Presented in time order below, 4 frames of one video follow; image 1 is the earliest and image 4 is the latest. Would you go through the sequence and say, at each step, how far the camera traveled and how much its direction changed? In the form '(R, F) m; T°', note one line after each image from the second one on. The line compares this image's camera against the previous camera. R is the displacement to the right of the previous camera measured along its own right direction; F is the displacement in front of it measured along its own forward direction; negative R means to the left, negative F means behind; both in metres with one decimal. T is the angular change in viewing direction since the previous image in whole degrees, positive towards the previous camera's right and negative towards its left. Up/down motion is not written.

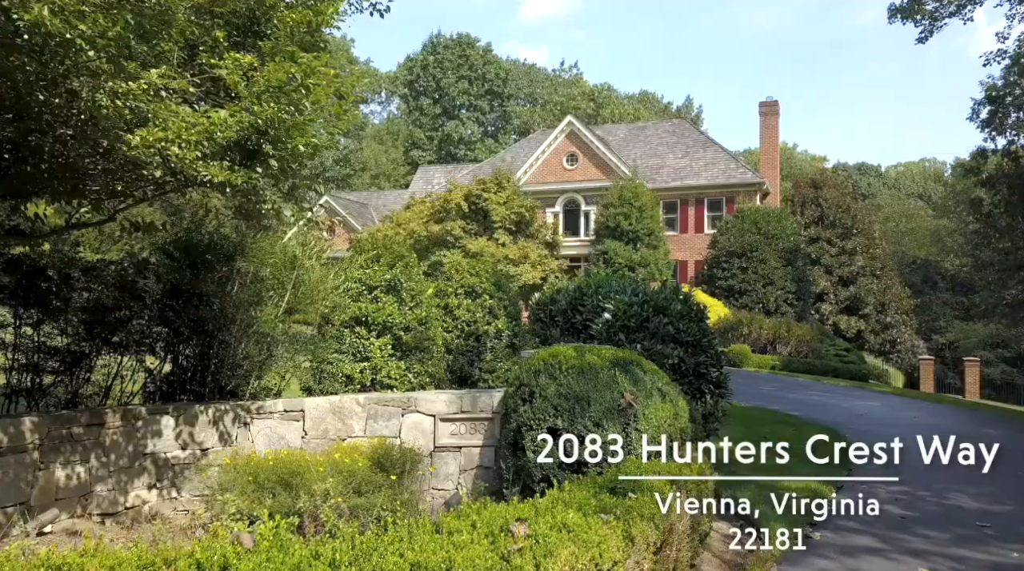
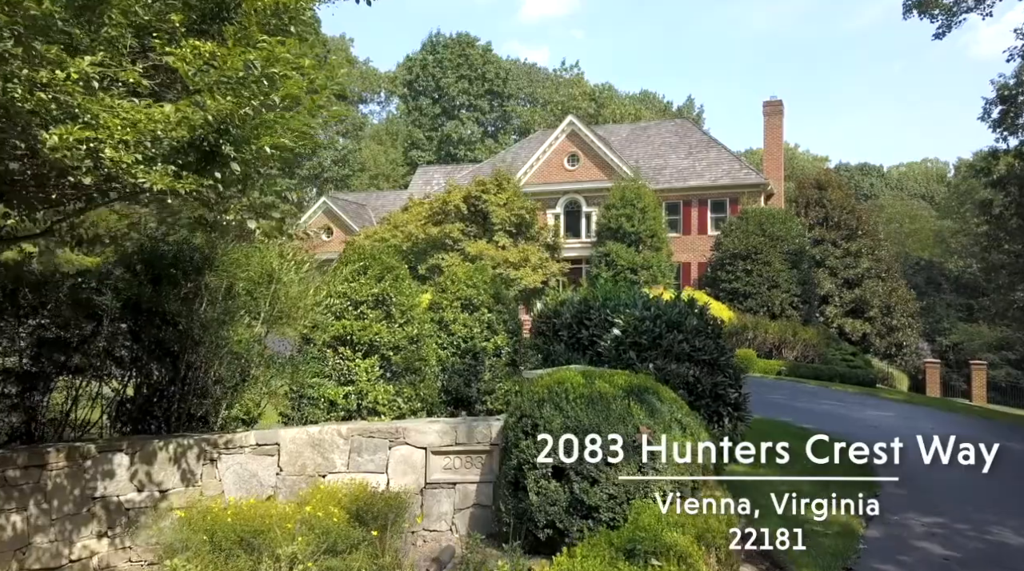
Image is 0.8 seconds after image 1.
(0.0, +0.7) m; 0°
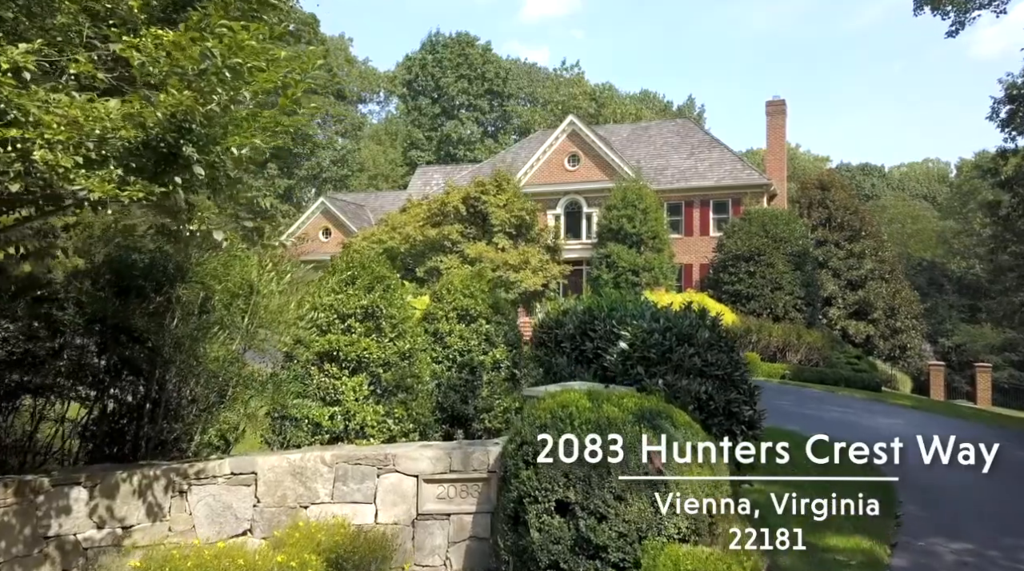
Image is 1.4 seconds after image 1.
(0.0, +0.5) m; 0°
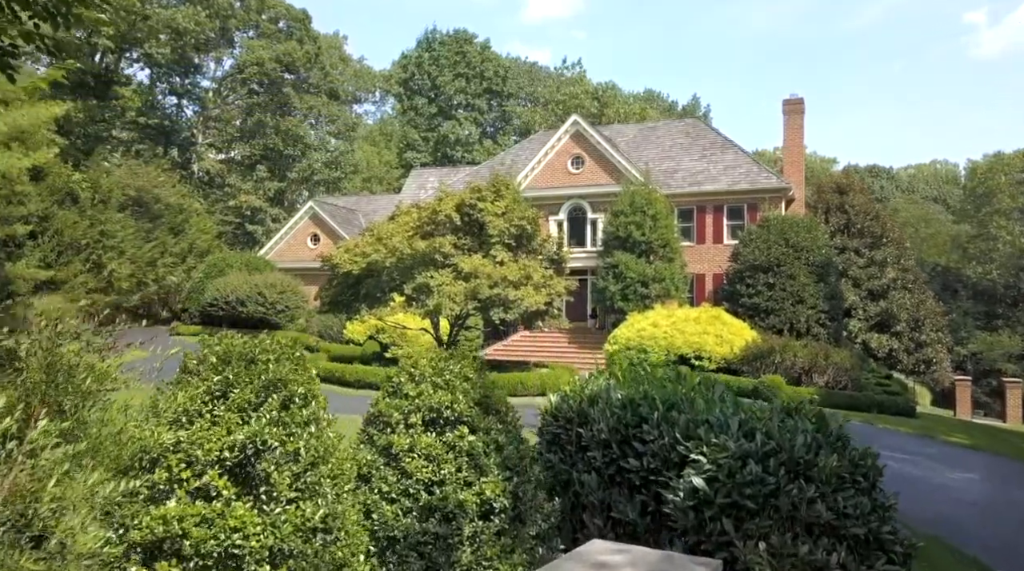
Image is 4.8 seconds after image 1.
(0.0, +2.9) m; 0°
